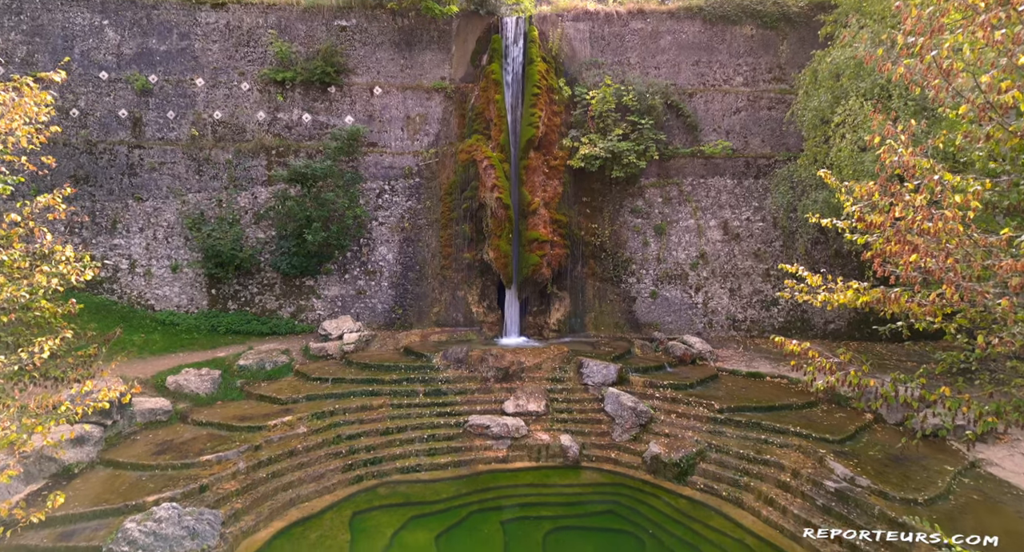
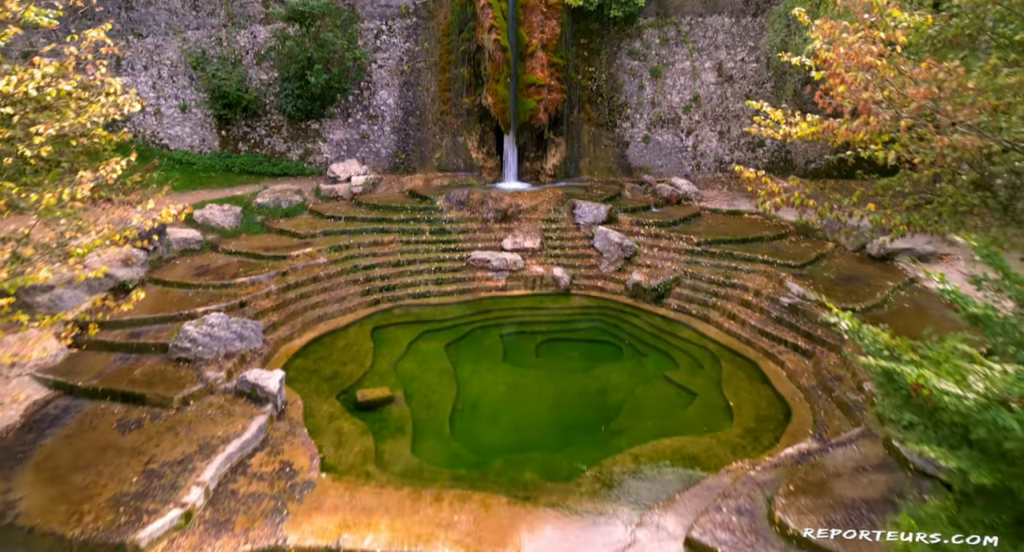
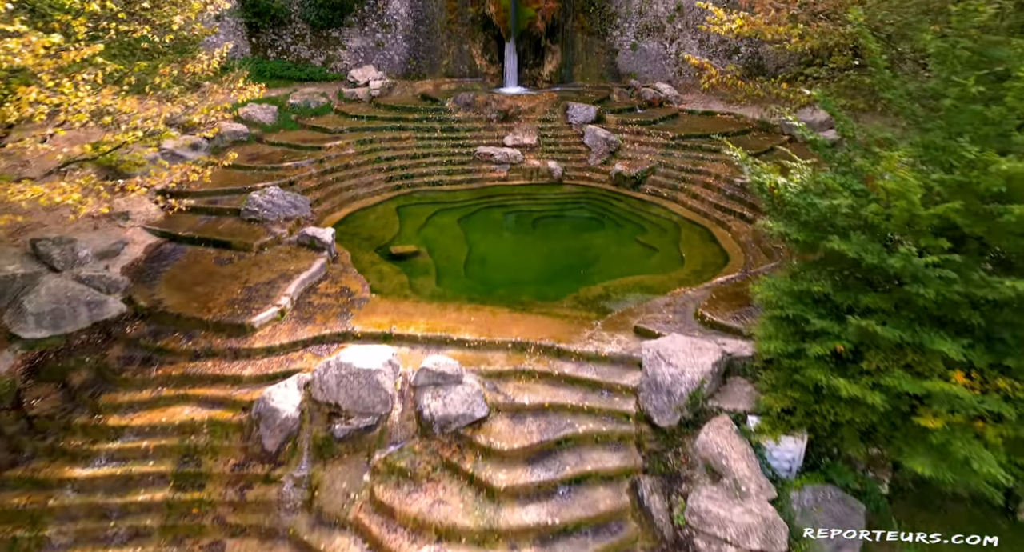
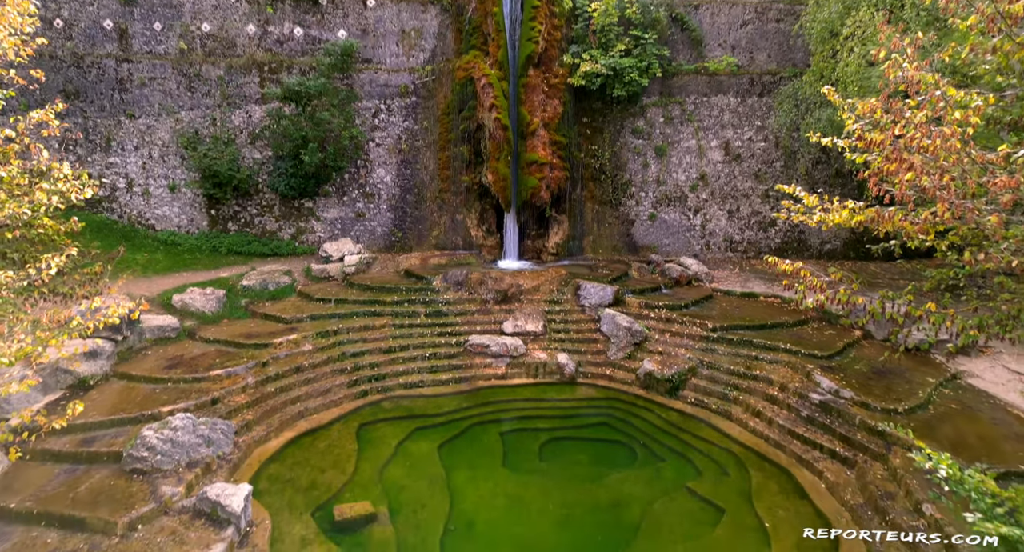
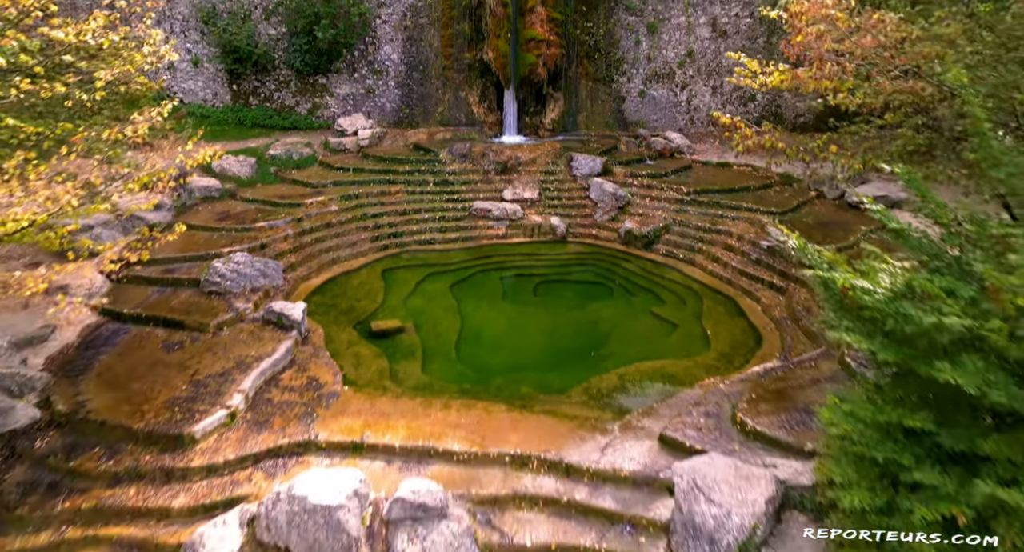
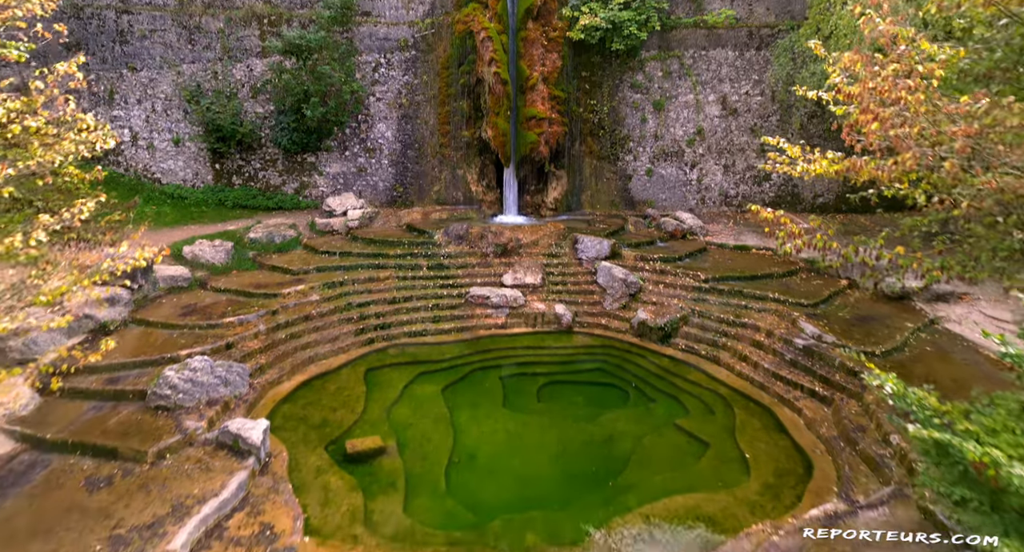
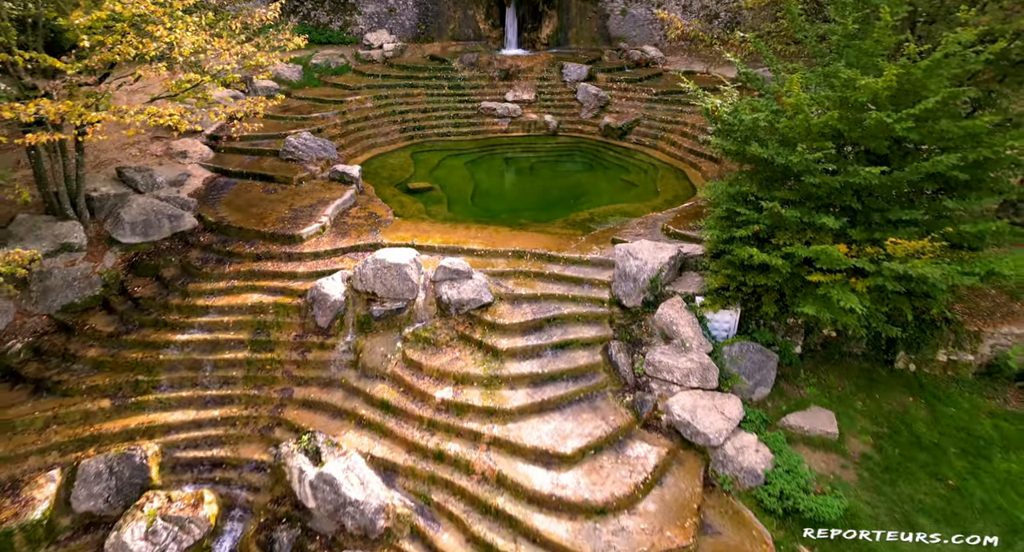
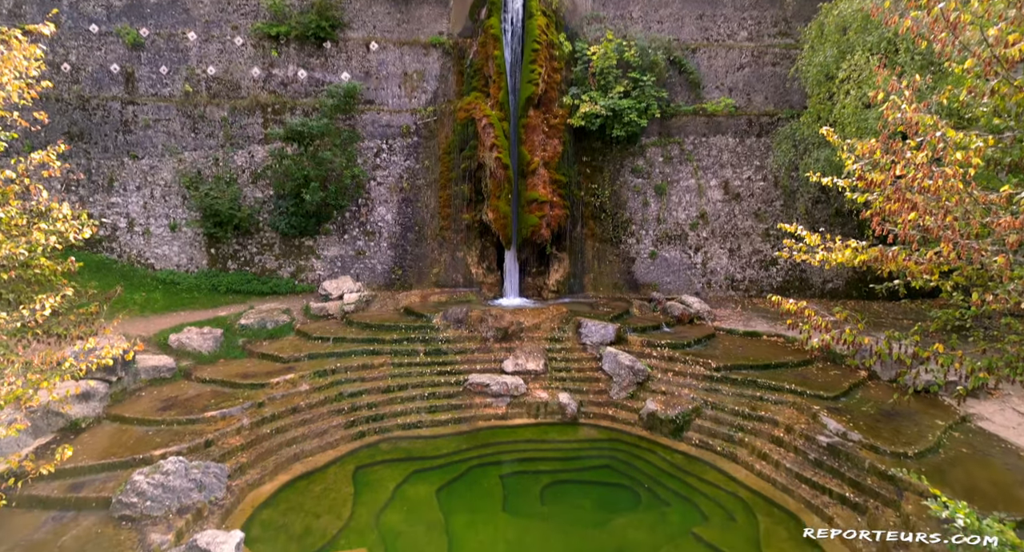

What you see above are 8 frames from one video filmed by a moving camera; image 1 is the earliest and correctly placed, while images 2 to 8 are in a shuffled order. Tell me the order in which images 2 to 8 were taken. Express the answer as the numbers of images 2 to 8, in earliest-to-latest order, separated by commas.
8, 4, 6, 2, 5, 3, 7
